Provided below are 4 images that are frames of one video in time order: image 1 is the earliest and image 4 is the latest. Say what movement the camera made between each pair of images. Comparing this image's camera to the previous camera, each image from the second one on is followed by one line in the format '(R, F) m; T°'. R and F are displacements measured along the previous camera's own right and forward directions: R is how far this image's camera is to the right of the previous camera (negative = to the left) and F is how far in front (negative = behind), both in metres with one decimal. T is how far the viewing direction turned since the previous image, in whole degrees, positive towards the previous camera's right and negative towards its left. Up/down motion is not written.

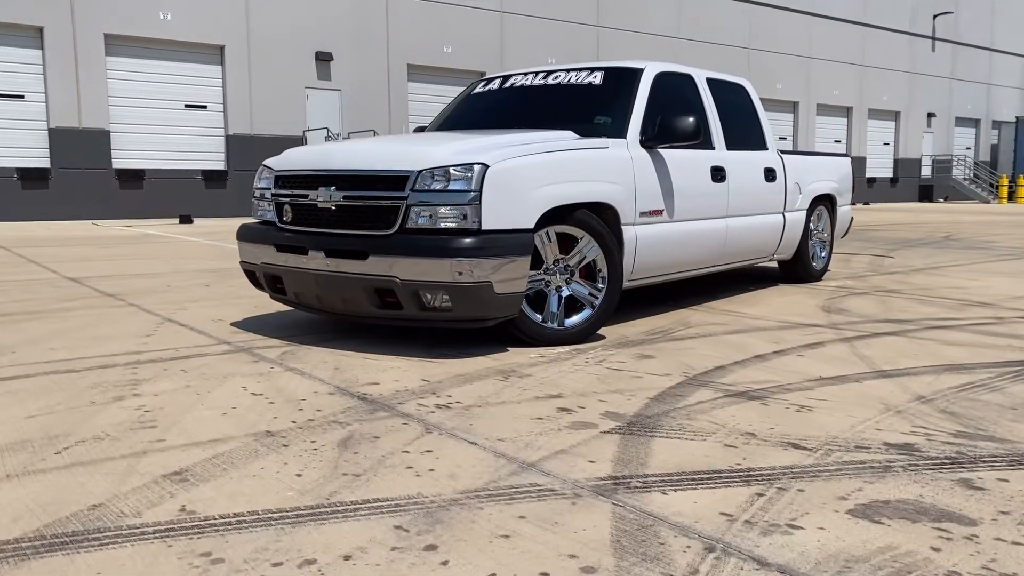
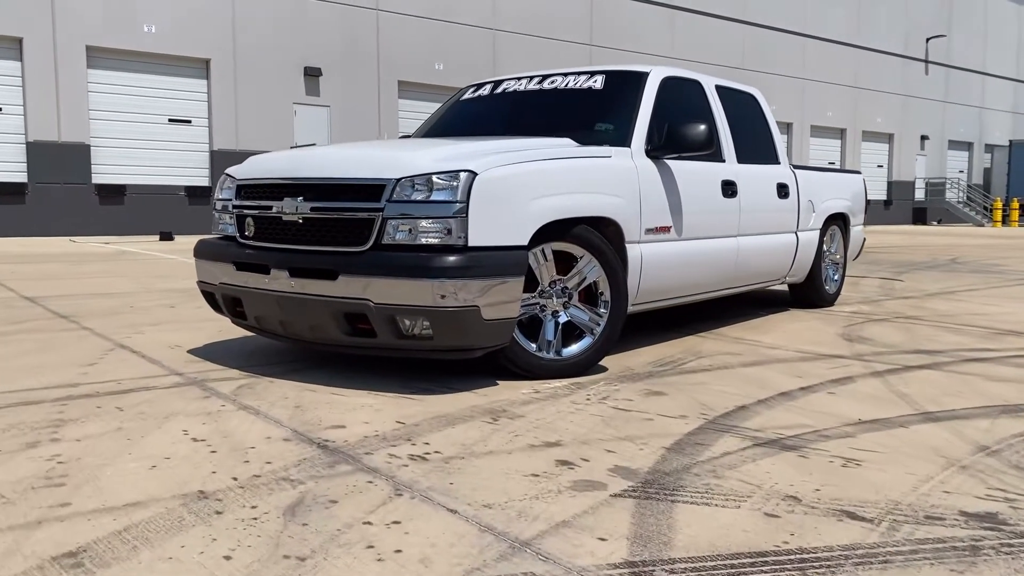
(0.0, +0.6) m; +1°
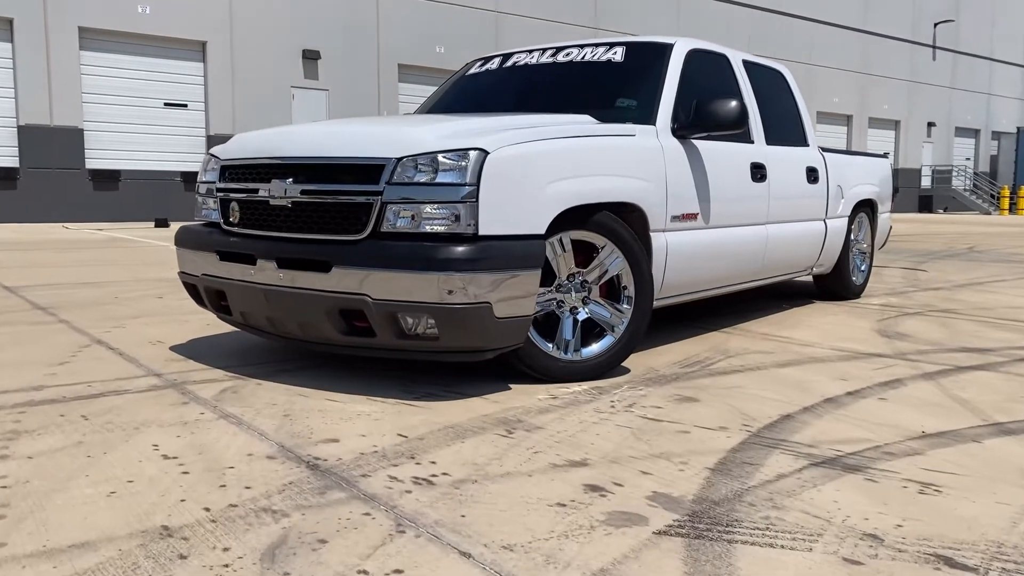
(-0.1, +0.5) m; 0°
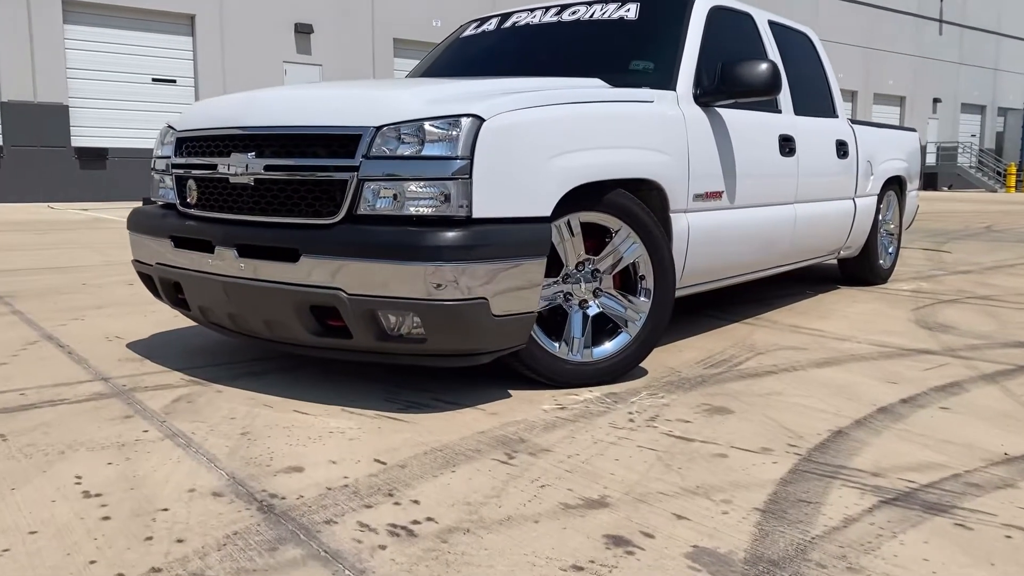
(0.0, +0.6) m; 0°
